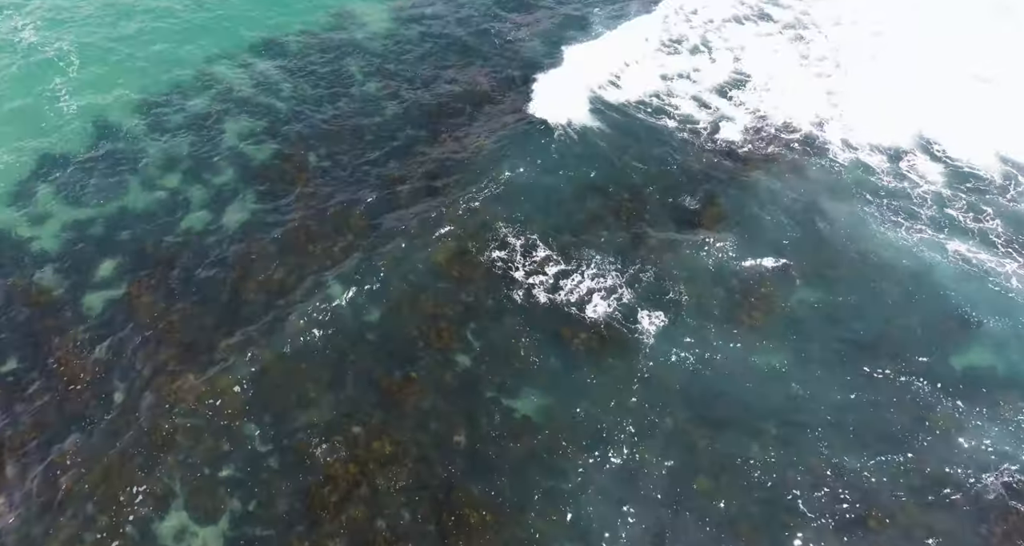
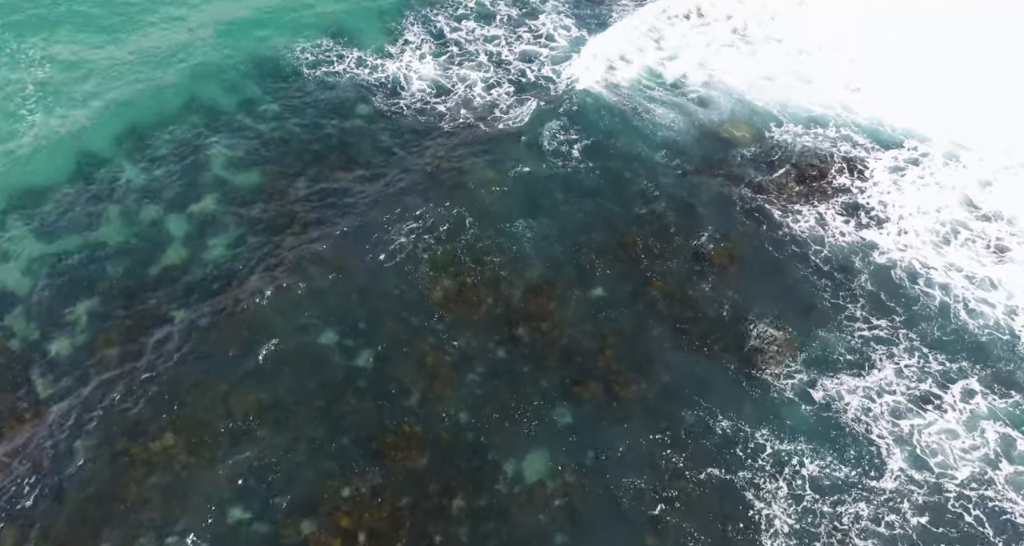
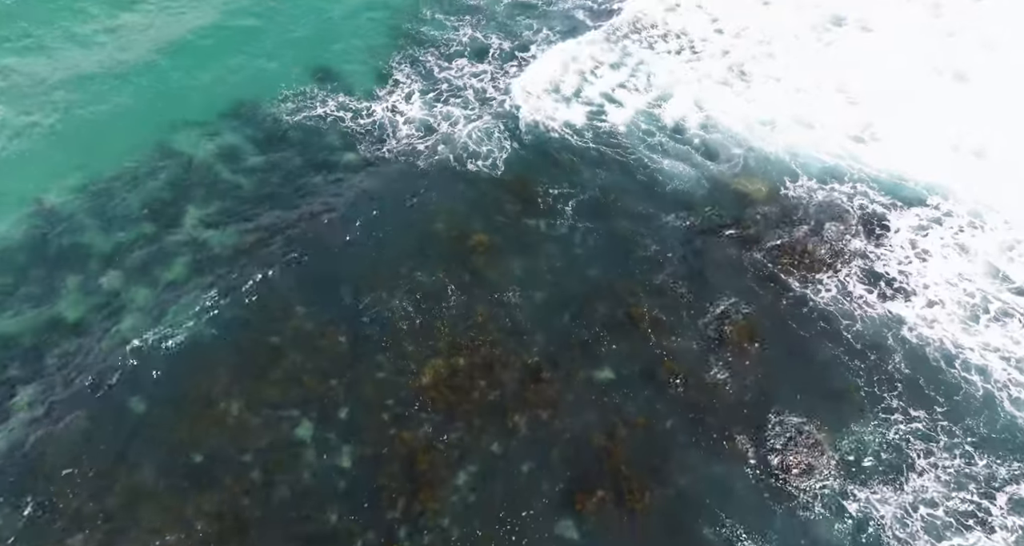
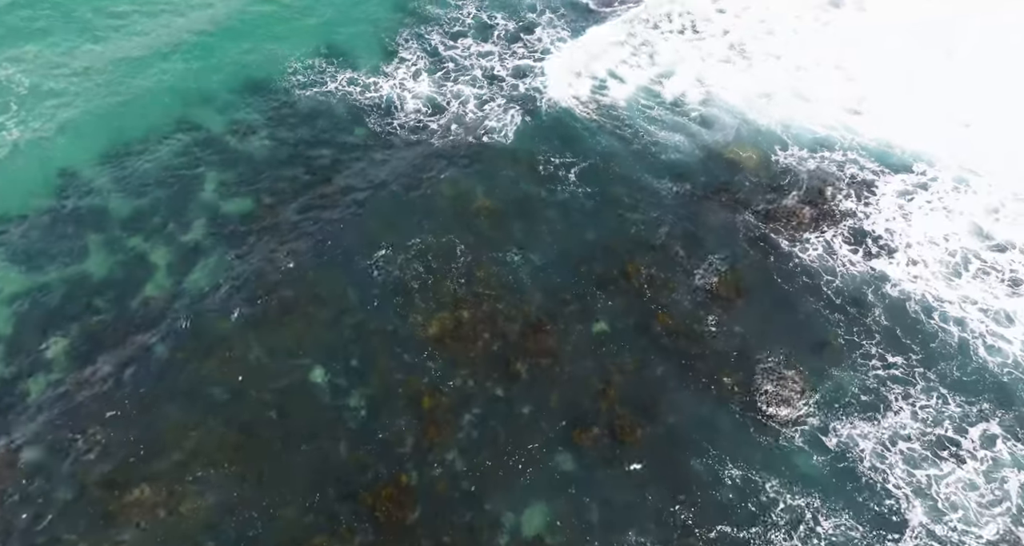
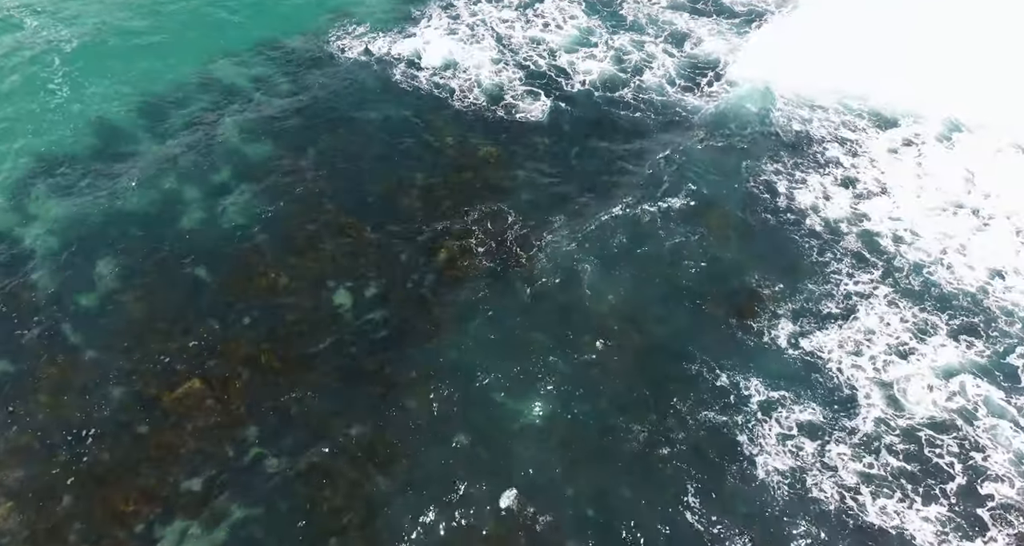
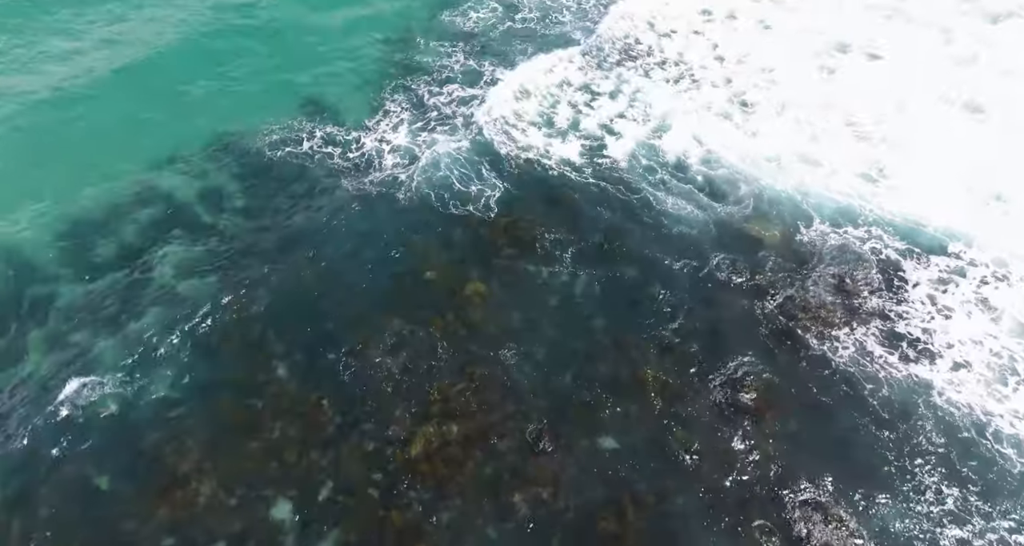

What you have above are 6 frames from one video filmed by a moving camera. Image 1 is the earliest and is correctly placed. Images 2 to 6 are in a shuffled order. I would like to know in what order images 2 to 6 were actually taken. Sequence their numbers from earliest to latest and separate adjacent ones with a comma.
5, 2, 4, 3, 6
